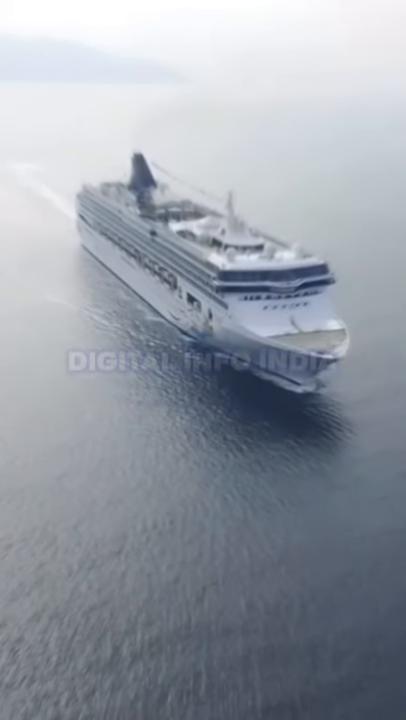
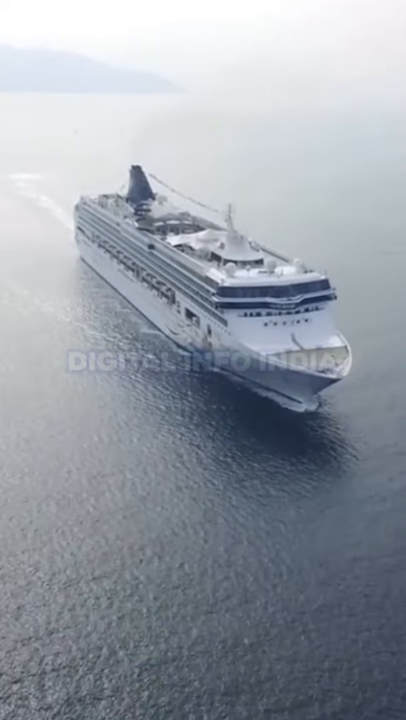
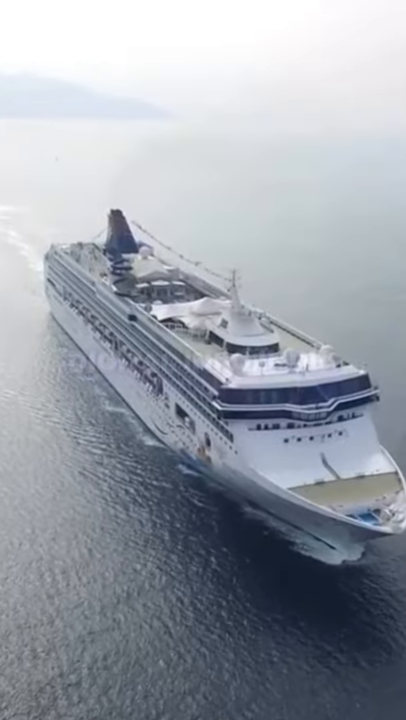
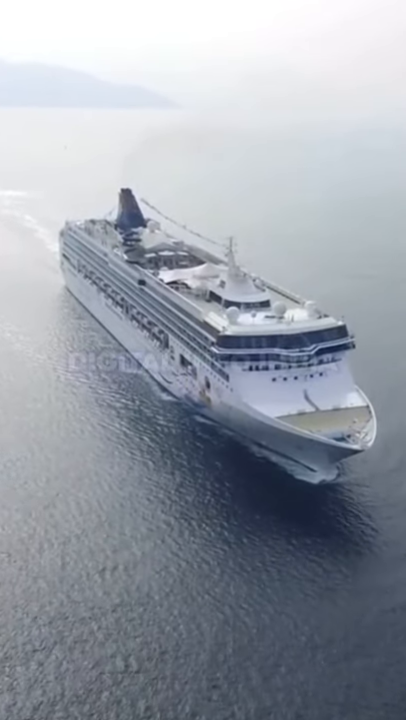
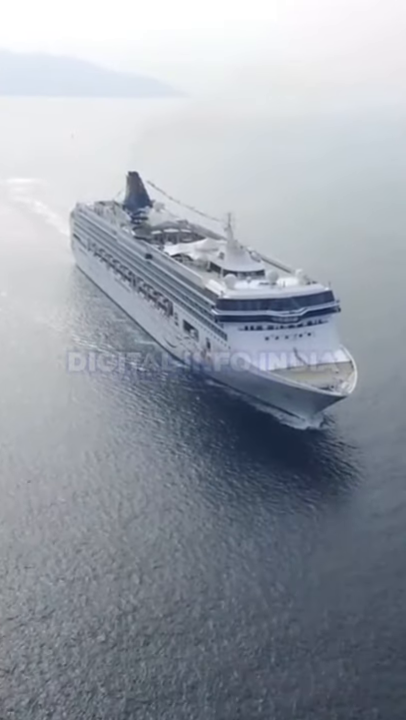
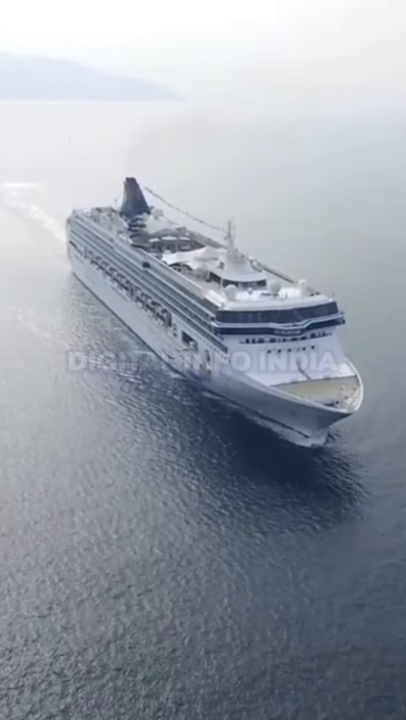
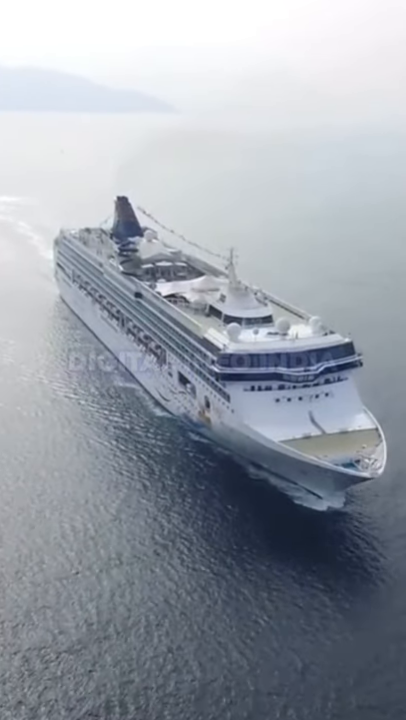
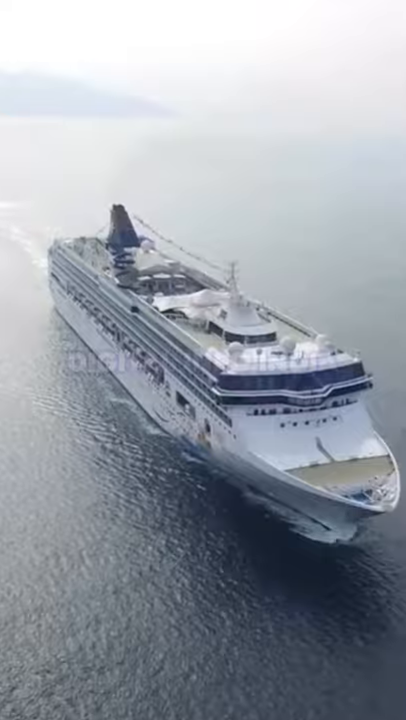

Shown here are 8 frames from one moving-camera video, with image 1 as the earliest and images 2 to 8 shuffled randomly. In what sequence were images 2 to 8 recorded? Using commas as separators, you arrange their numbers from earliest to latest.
2, 5, 6, 4, 7, 8, 3
